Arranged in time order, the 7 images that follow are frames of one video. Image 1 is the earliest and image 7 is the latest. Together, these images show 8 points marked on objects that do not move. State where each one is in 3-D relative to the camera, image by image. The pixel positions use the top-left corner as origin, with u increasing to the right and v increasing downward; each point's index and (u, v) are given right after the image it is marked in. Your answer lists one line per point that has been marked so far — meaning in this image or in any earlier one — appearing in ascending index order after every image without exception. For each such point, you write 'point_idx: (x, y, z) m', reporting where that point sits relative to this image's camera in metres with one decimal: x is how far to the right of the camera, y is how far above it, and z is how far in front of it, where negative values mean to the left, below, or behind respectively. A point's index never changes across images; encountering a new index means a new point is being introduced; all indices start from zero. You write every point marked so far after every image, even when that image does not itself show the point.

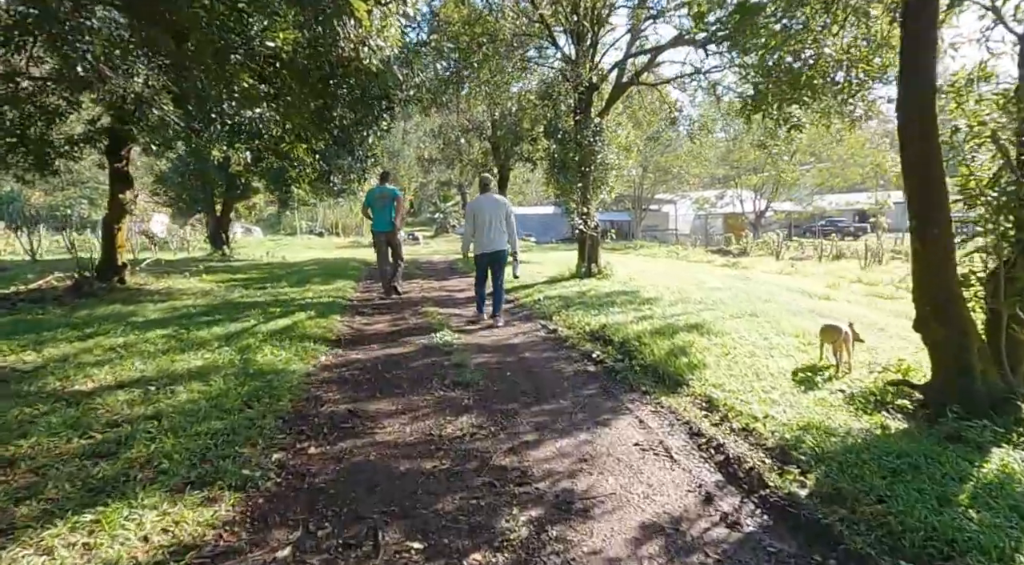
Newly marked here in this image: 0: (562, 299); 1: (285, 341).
0: (+0.7, -0.3, +8.9) m
1: (-2.1, -0.5, +5.9) m
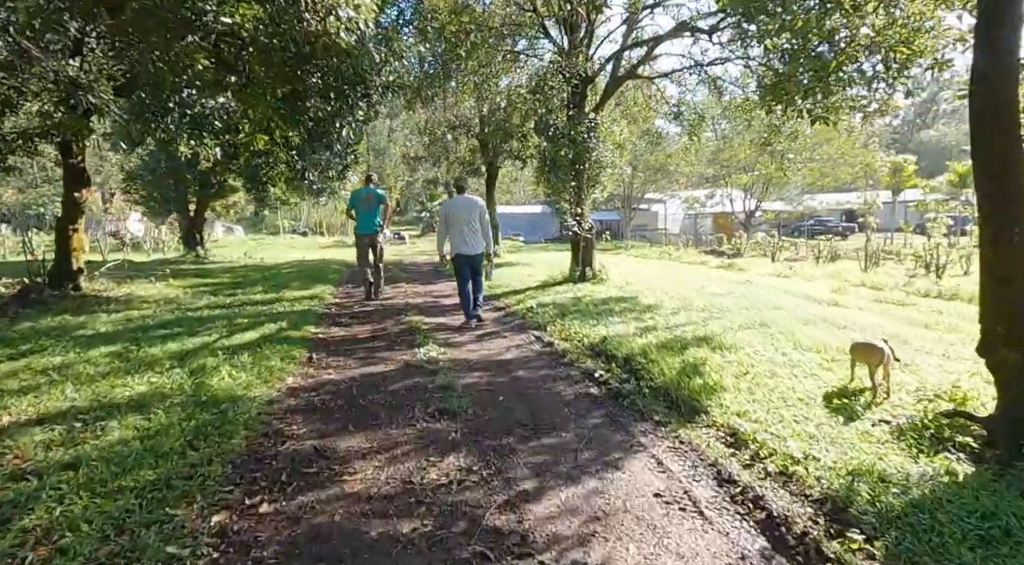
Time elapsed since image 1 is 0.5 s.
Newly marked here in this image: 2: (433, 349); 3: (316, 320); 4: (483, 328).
0: (+0.6, -0.3, +8.3) m
1: (-2.2, -0.6, +5.2) m
2: (-0.8, -0.7, +6.2) m
3: (-2.3, -0.5, +7.5) m
4: (-0.3, -0.6, +7.5) m
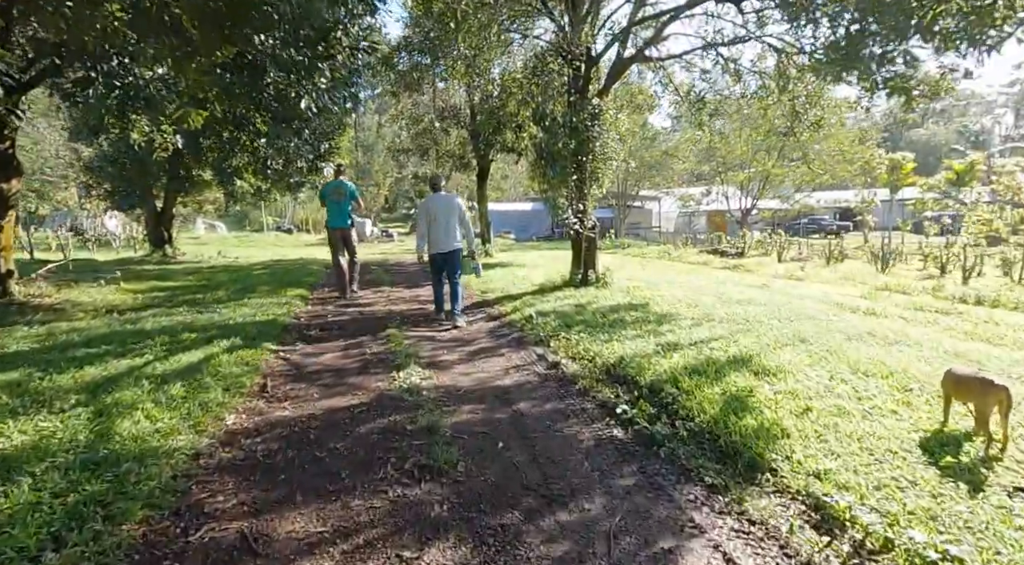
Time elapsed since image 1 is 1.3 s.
0: (+0.6, -0.4, +7.3) m
1: (-2.2, -0.7, +4.2) m
2: (-0.8, -0.7, +5.2) m
3: (-2.3, -0.5, +6.5) m
4: (-0.4, -0.6, +6.5) m
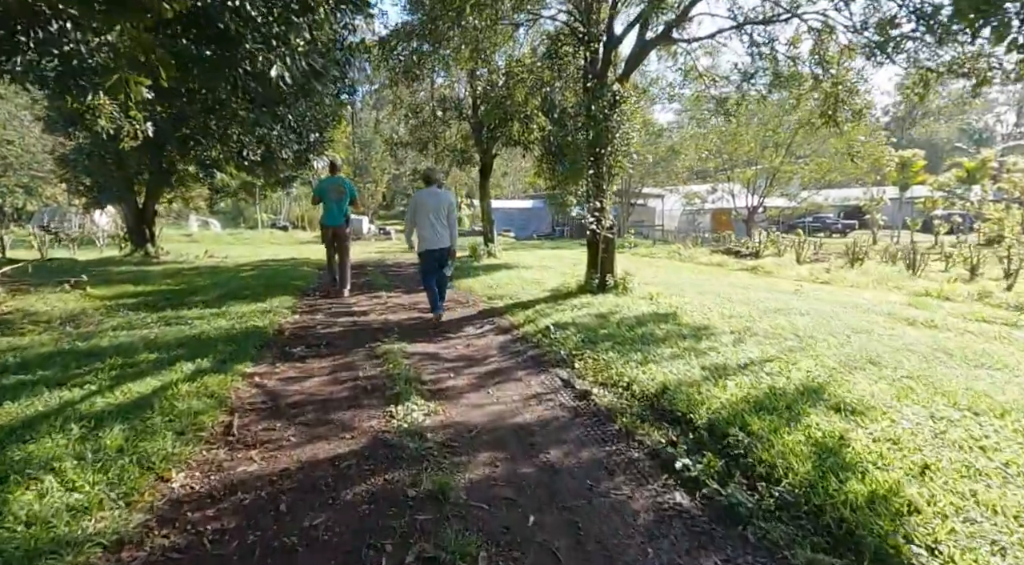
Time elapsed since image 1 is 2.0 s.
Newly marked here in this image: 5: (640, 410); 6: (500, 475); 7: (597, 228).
0: (+0.7, -0.5, +6.3) m
1: (-2.0, -0.8, +3.2) m
2: (-0.6, -0.8, +4.2) m
3: (-2.2, -0.6, +5.5) m
4: (-0.2, -0.7, +5.6) m
5: (+0.8, -0.8, +4.2) m
6: (-0.1, -1.0, +3.2) m
7: (+1.2, +0.8, +9.1) m
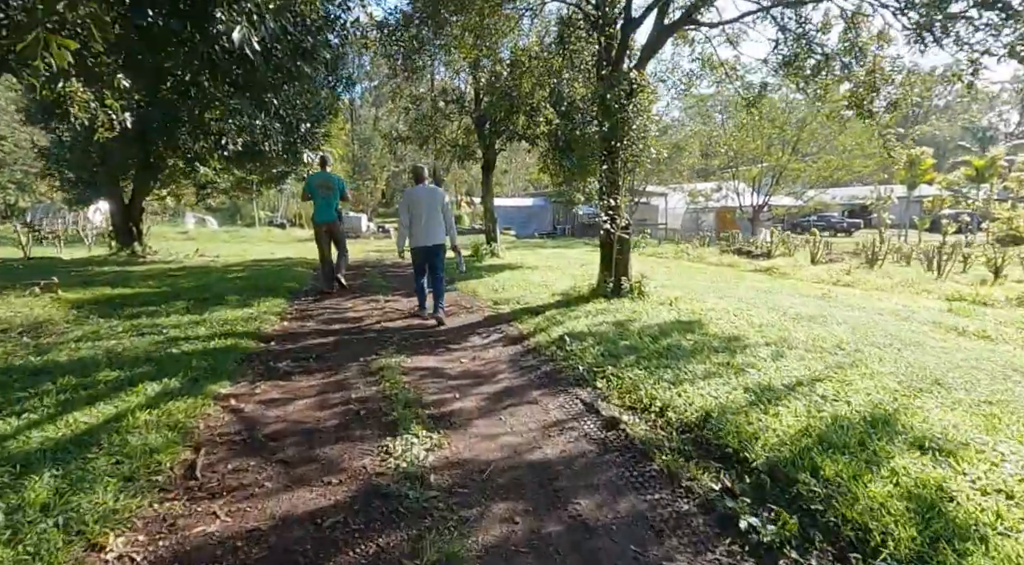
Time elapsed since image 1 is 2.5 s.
0: (+0.8, -0.6, +5.7) m
1: (-1.9, -0.9, +2.6) m
2: (-0.5, -0.9, +3.6) m
3: (-2.1, -0.7, +4.9) m
4: (-0.1, -0.8, +4.9) m
5: (+0.9, -0.9, +3.5) m
6: (0.0, -1.0, +2.6) m
7: (+1.3, +0.7, +8.5) m
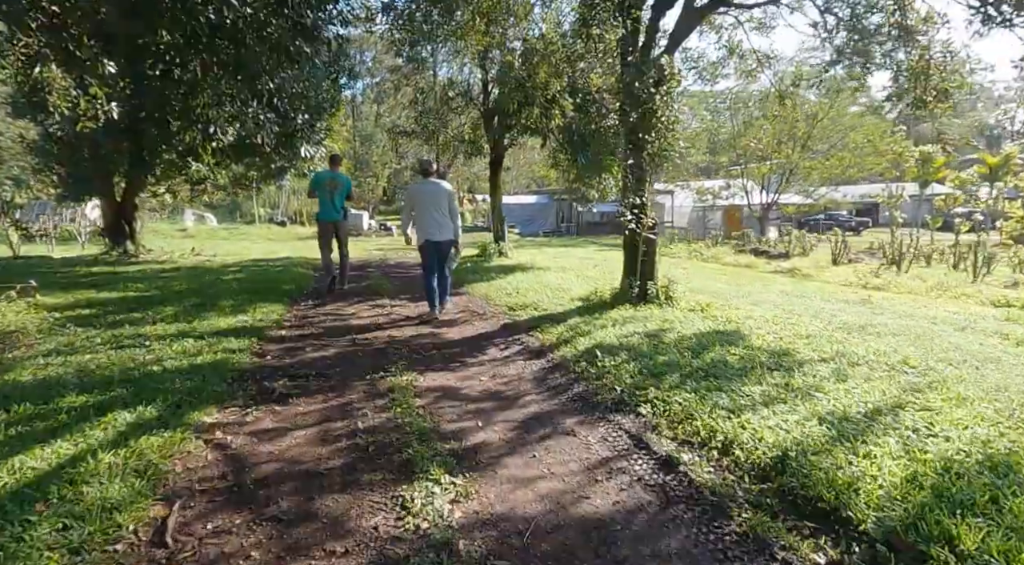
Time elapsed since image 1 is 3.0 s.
0: (+1.0, -0.6, +5.1) m
1: (-1.7, -0.9, +2.0) m
2: (-0.3, -1.0, +3.0) m
3: (-1.9, -0.7, +4.3) m
4: (+0.1, -0.8, +4.3) m
5: (+1.1, -1.0, +2.9) m
6: (+0.2, -1.1, +2.0) m
7: (+1.5, +0.7, +7.8) m
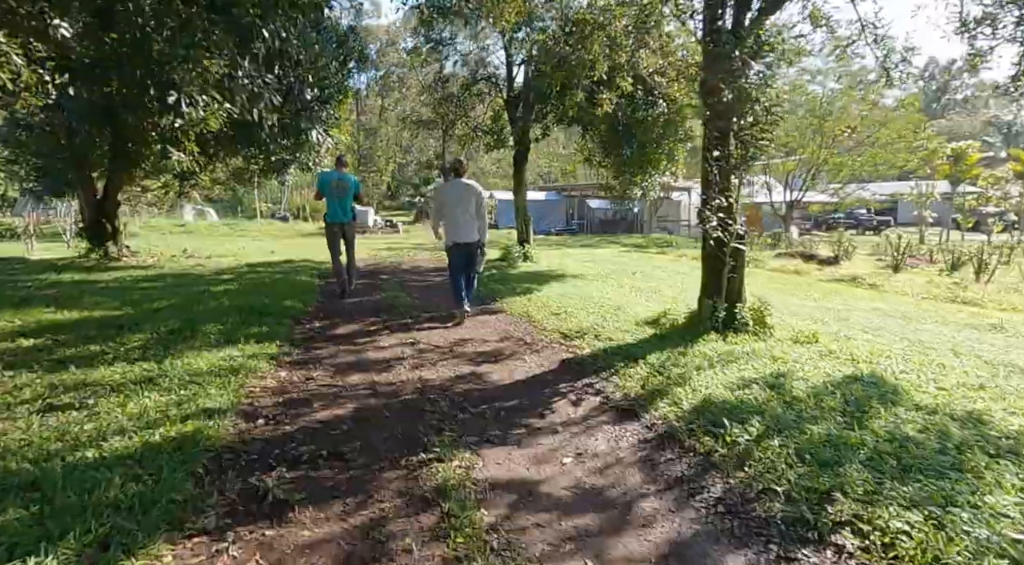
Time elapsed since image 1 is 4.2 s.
0: (+1.5, -0.8, +3.6) m
1: (-1.2, -1.2, +0.5) m
2: (+0.2, -1.2, +1.5) m
3: (-1.4, -0.9, +2.8) m
4: (+0.6, -1.1, +2.8) m
5: (+1.6, -1.2, +1.4) m
6: (+0.7, -1.4, +0.5) m
7: (+2.1, +0.4, +6.3) m
